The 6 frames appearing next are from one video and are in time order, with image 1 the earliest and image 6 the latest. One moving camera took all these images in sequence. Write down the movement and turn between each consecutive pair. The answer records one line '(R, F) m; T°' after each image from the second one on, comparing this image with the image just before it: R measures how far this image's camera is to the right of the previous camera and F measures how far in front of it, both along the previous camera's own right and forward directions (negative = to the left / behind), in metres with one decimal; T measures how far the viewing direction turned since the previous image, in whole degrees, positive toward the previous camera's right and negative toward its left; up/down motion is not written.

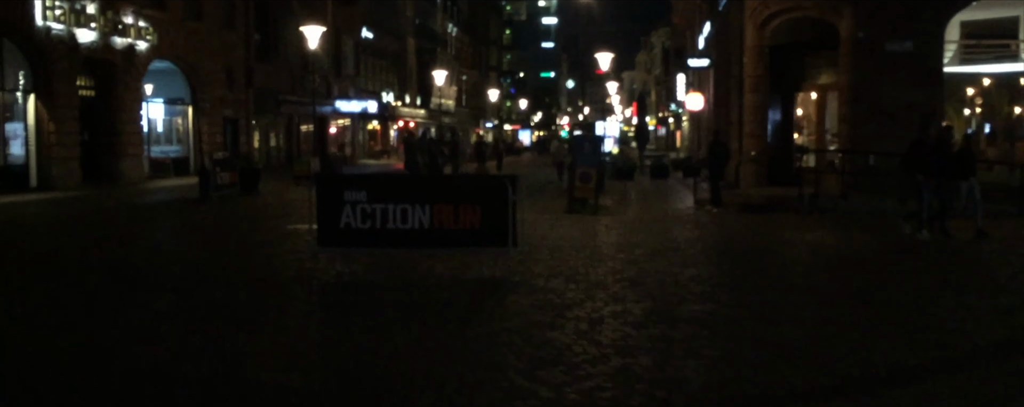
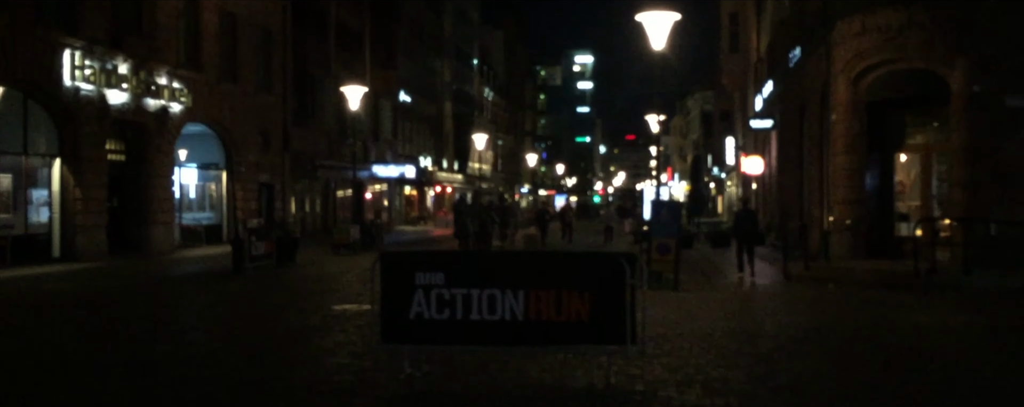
(-0.8, +2.4) m; -2°
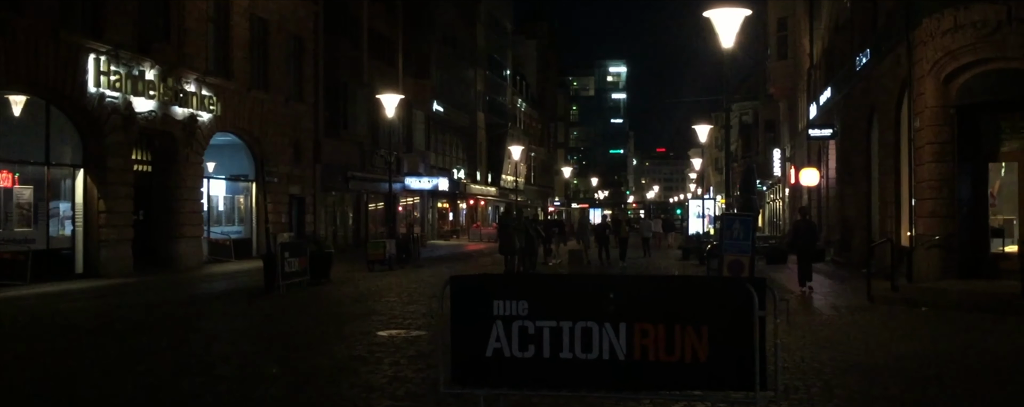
(-0.6, +1.7) m; -2°
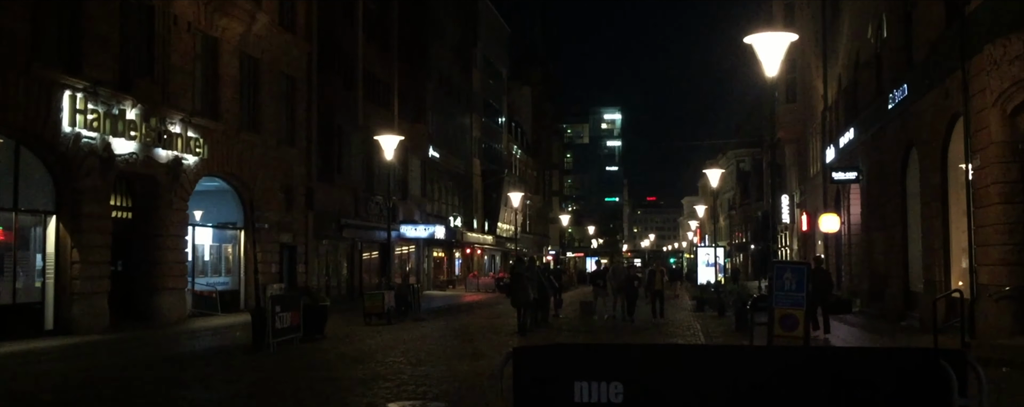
(-0.6, +2.1) m; +1°
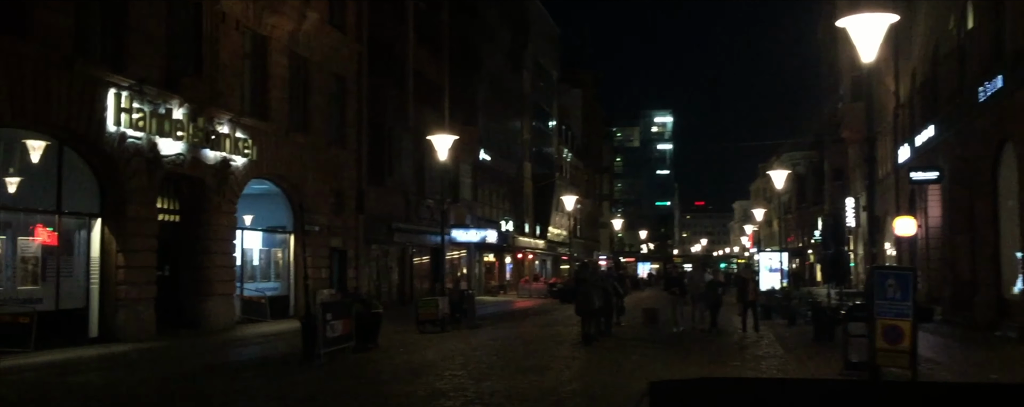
(-0.4, +1.4) m; -3°
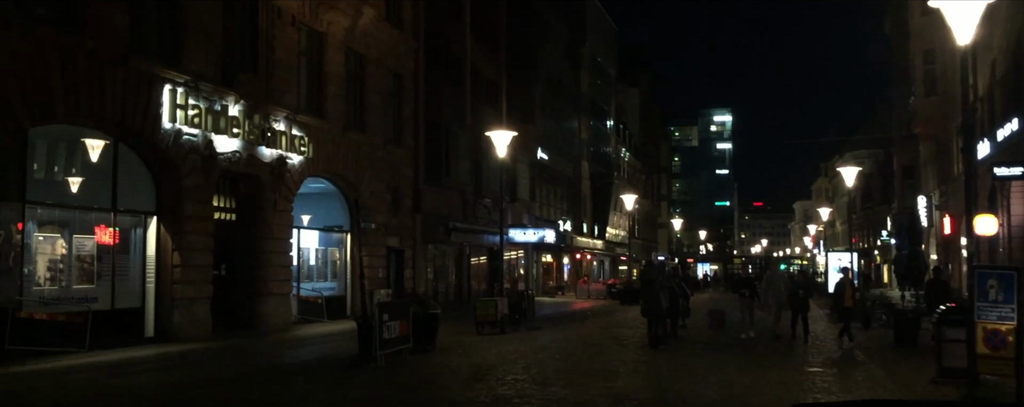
(-0.2, +0.8) m; -3°
